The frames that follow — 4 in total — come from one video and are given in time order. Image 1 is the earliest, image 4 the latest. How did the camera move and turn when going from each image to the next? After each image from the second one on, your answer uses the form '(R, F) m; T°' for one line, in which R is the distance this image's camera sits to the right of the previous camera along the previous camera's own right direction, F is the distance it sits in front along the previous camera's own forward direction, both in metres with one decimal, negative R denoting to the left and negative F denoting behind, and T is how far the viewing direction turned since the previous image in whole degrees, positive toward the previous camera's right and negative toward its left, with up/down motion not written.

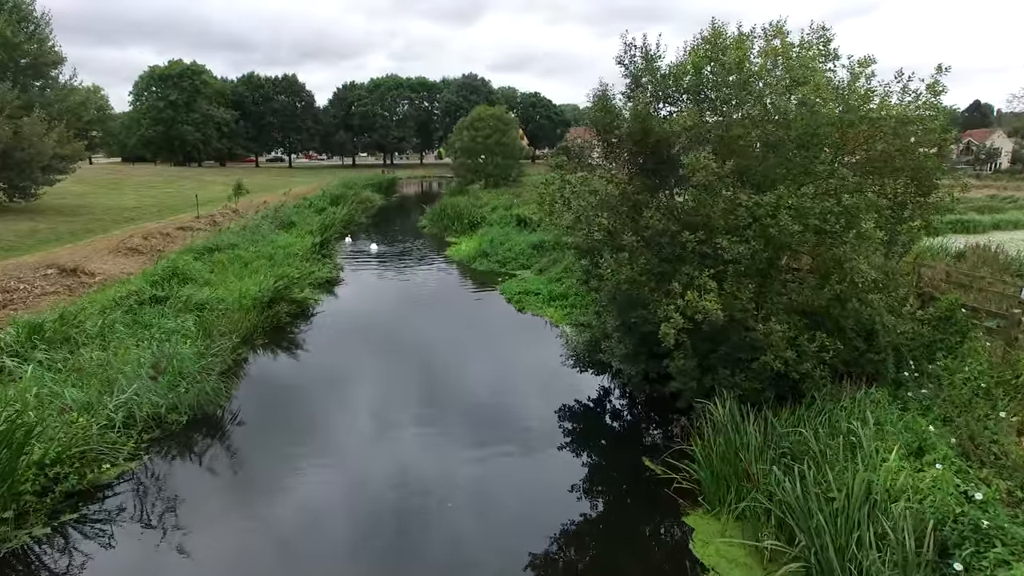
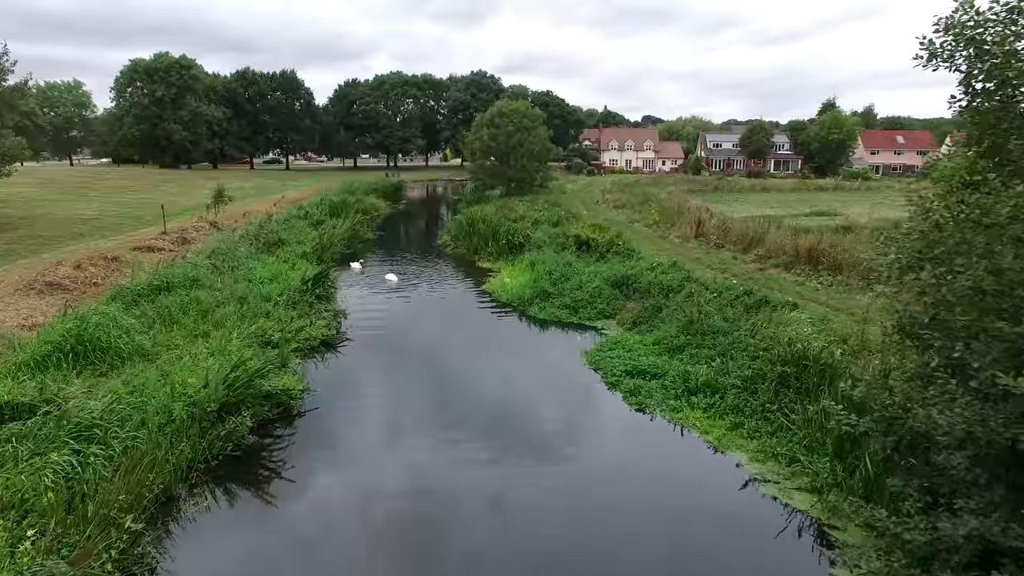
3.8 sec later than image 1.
(-1.6, +6.3) m; 0°
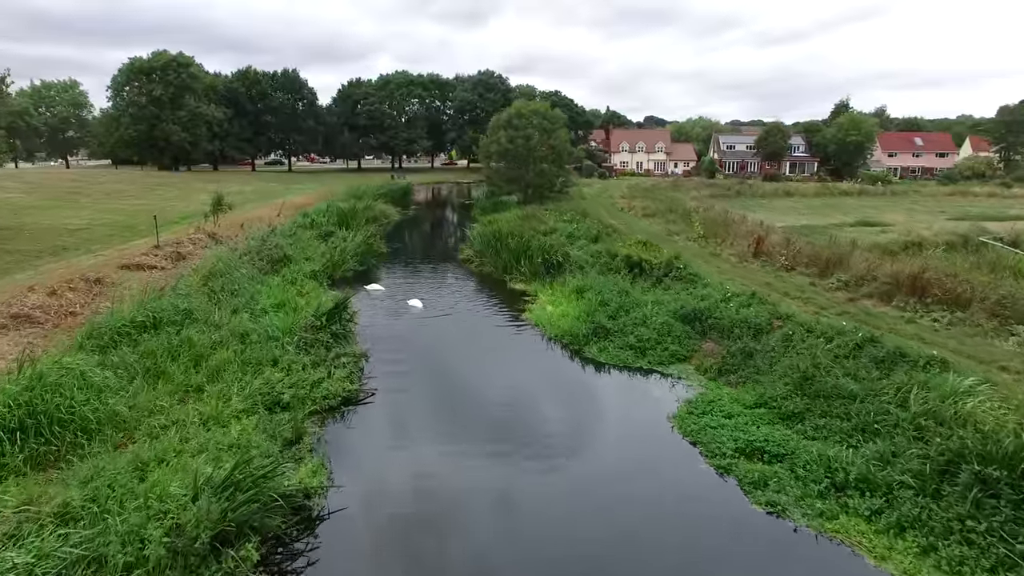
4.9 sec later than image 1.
(-1.0, +2.5) m; 0°
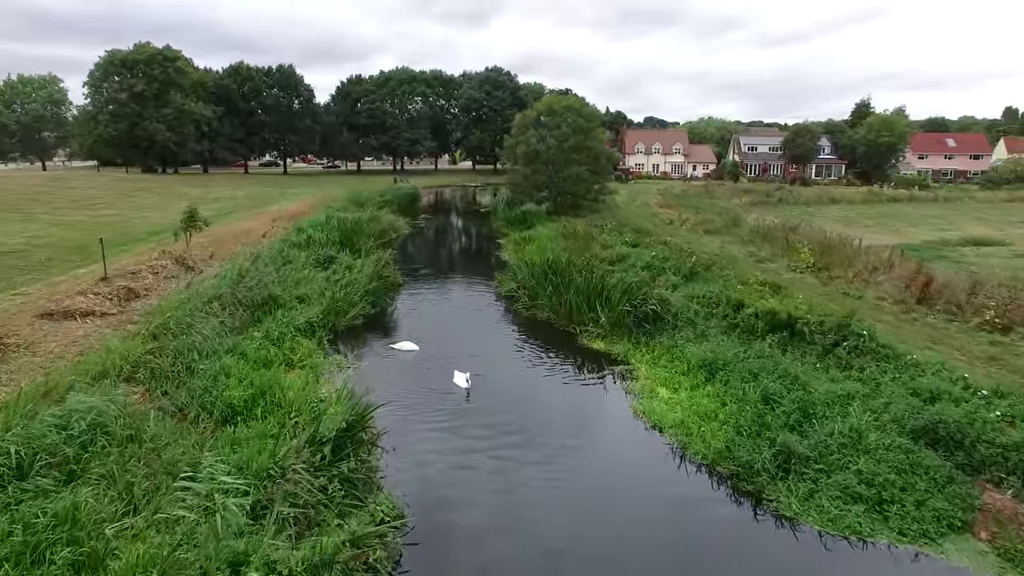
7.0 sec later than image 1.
(-1.6, +5.6) m; 0°
